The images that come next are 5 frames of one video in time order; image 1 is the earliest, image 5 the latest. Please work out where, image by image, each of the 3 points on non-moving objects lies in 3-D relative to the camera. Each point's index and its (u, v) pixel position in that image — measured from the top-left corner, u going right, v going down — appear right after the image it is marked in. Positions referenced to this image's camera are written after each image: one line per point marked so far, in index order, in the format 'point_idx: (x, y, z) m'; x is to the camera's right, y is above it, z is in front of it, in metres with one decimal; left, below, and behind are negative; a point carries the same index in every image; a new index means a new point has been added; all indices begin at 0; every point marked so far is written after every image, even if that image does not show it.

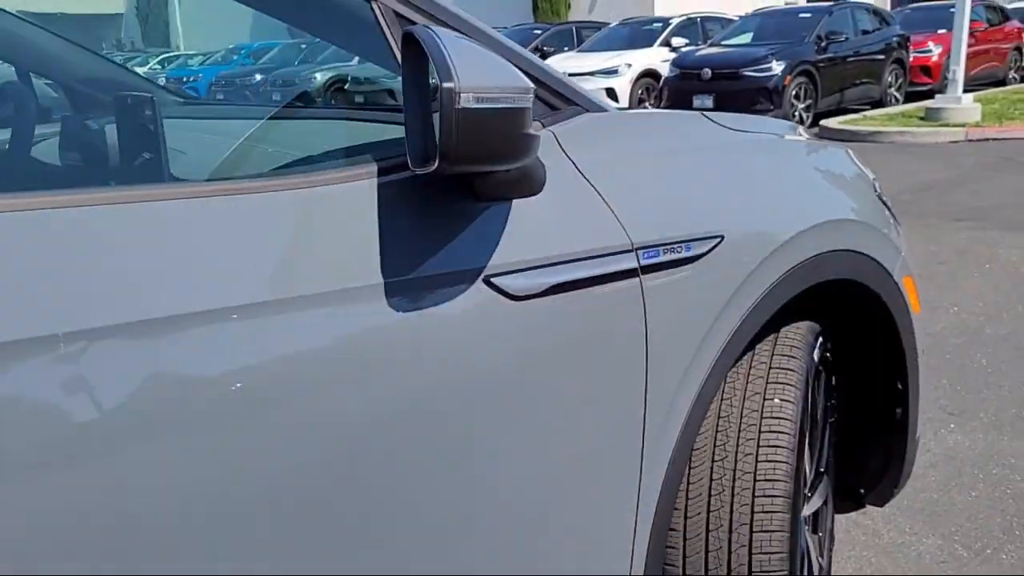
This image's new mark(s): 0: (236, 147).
0: (-0.5, +0.2, +1.3) m
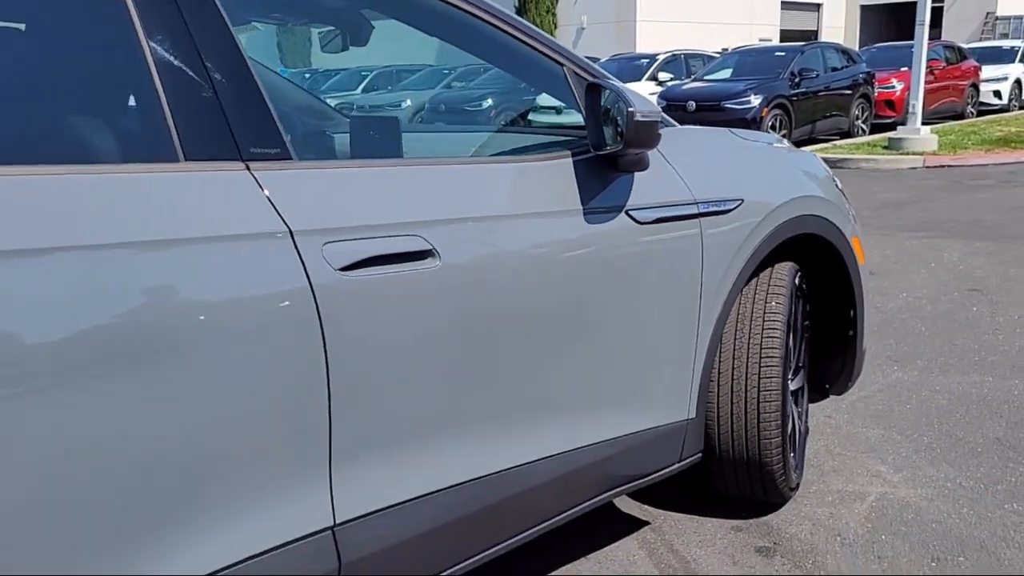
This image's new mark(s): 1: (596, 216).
0: (-0.1, +0.4, +2.5) m
1: (+0.2, +0.2, +2.5) m
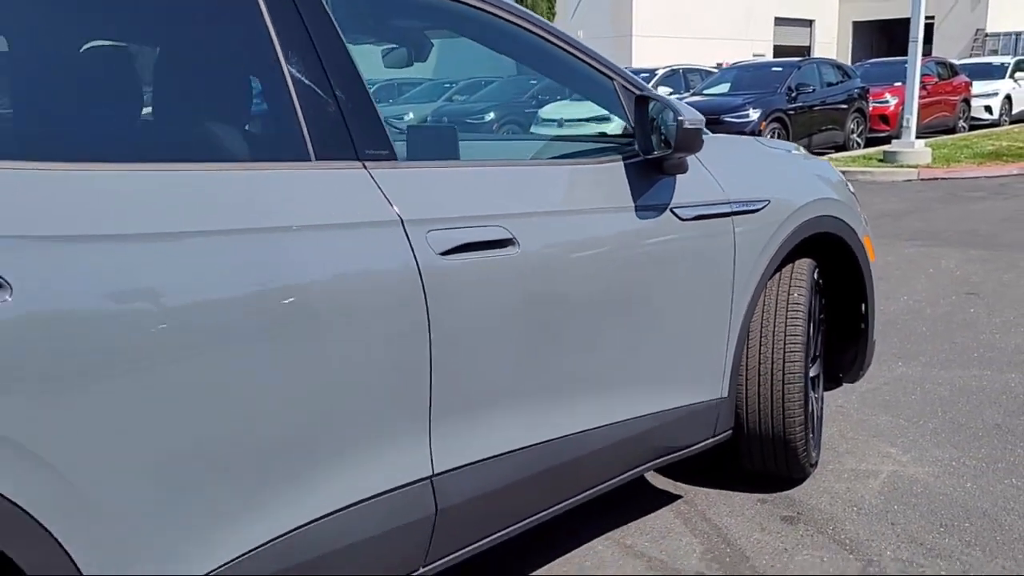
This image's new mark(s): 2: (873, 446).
0: (+0.1, +0.4, +2.9) m
1: (+0.4, +0.2, +2.8) m
2: (+1.7, -0.7, +4.0) m
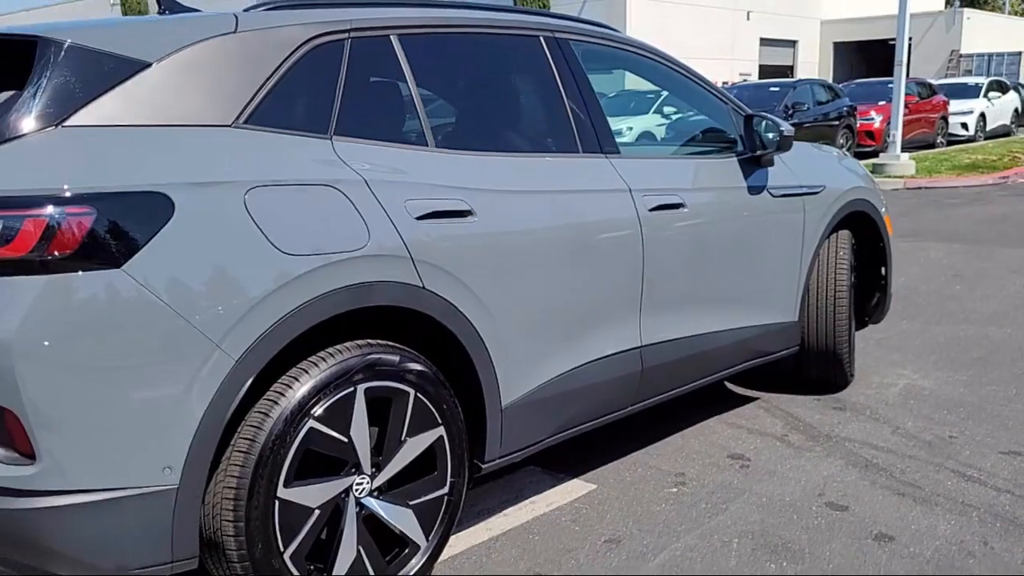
0: (+0.8, +0.7, +4.3) m
1: (+1.2, +0.5, +4.3) m
2: (+2.4, -0.5, +5.5) m
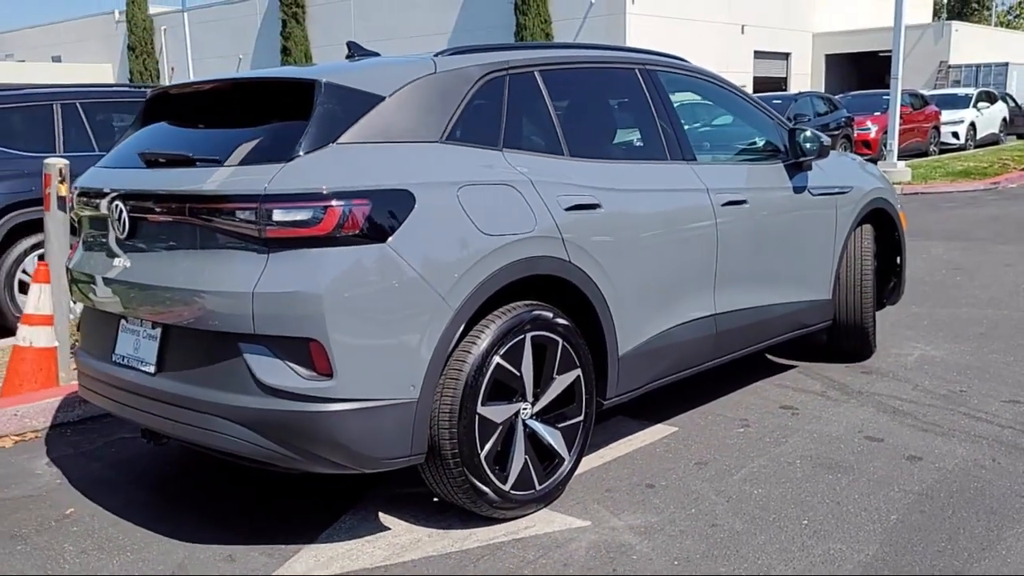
0: (+1.3, +0.8, +5.3) m
1: (+1.7, +0.6, +5.2) m
2: (+2.9, -0.4, +6.4) m
